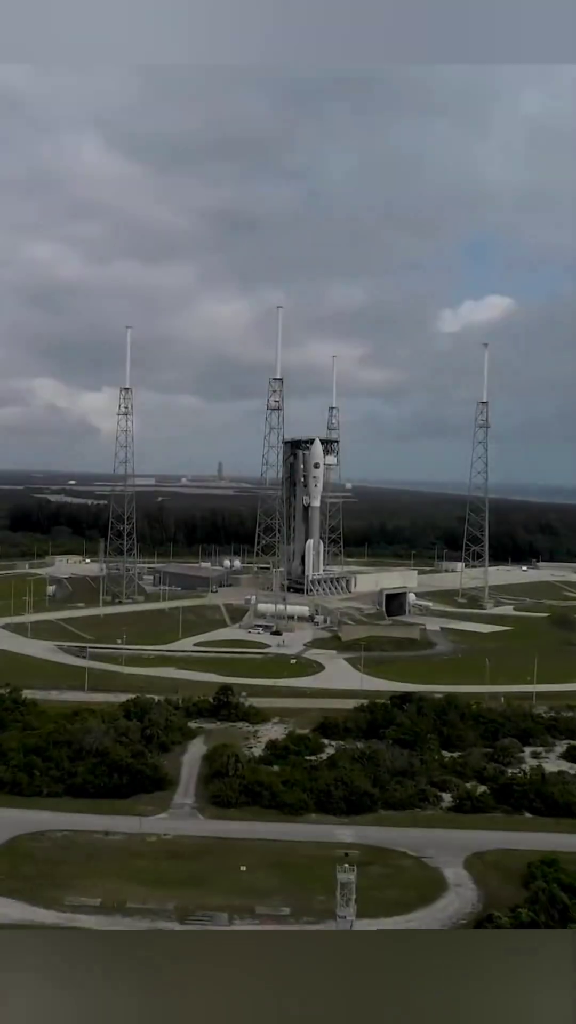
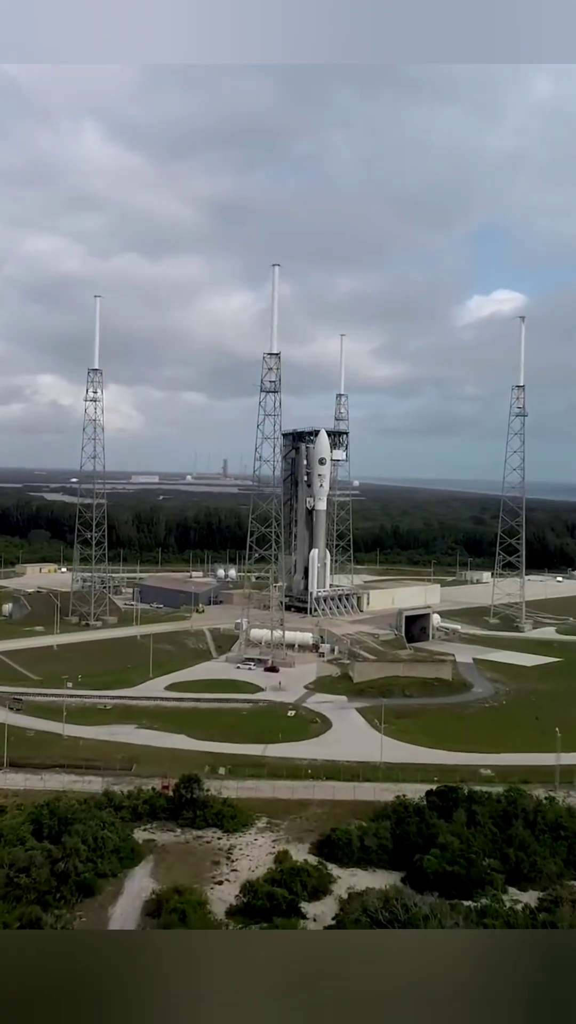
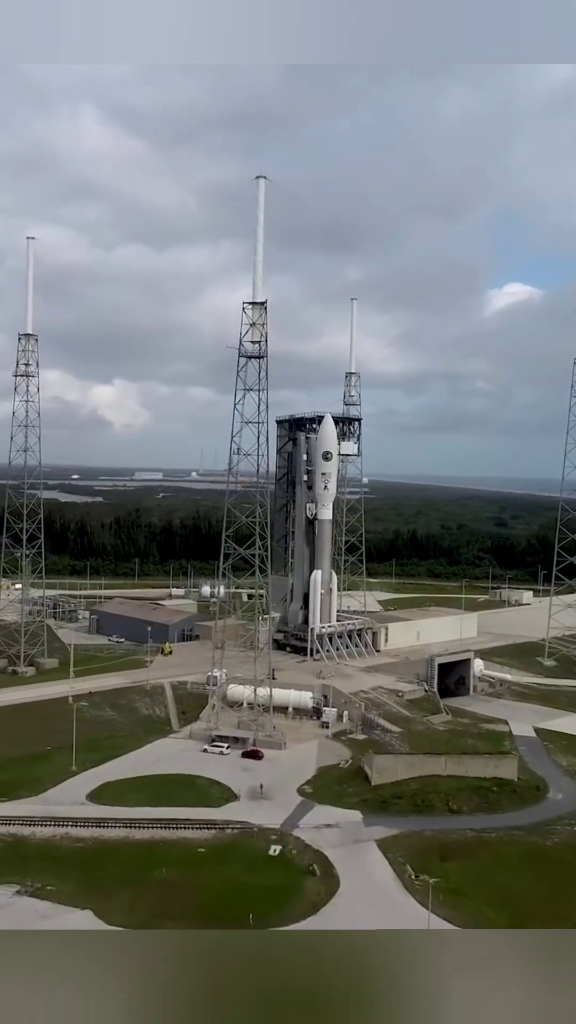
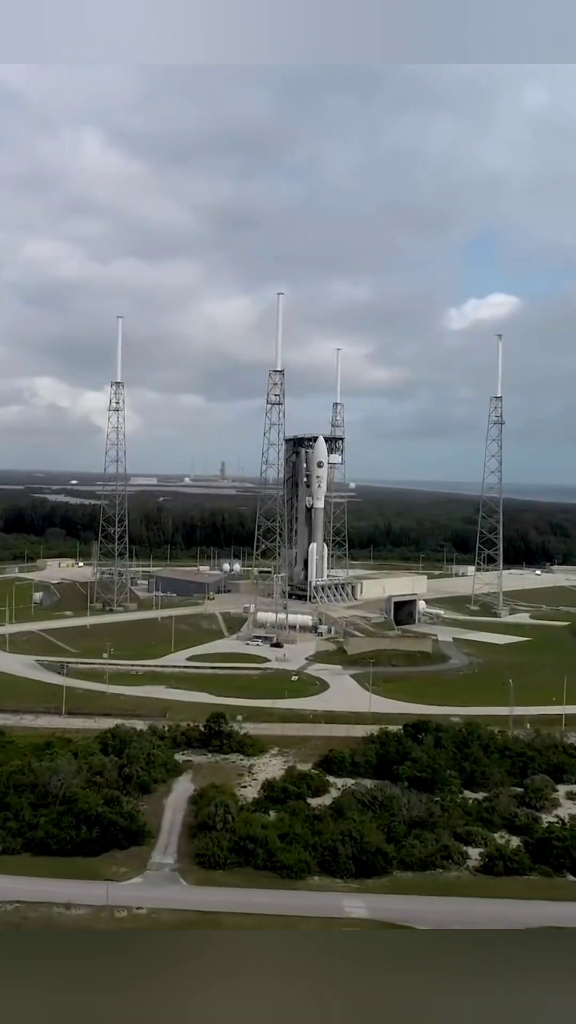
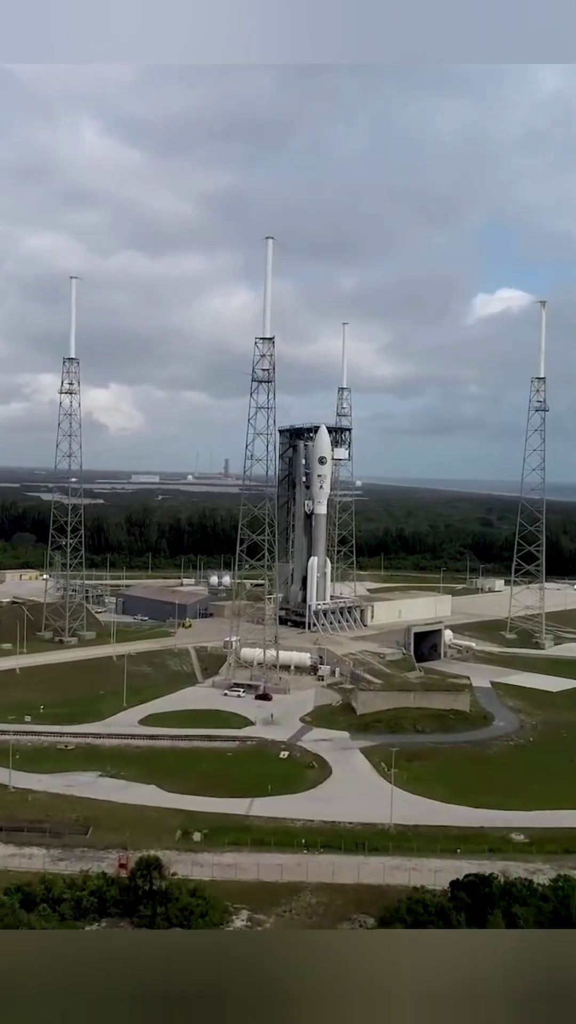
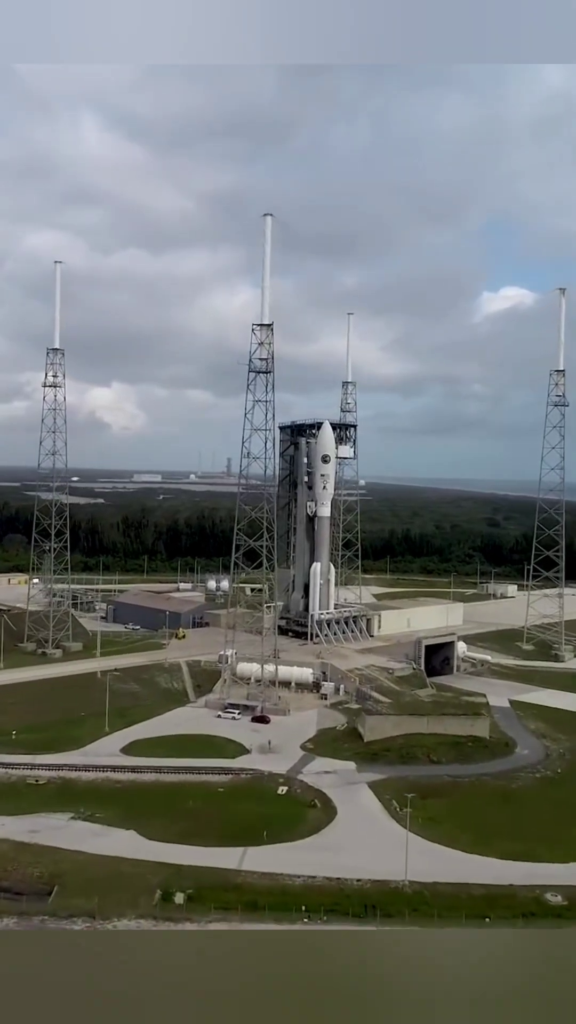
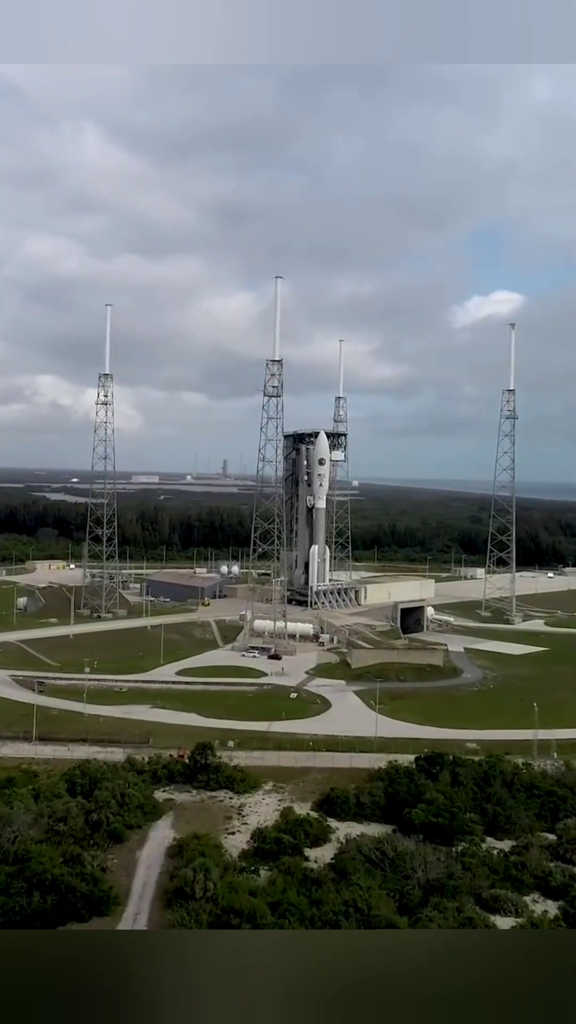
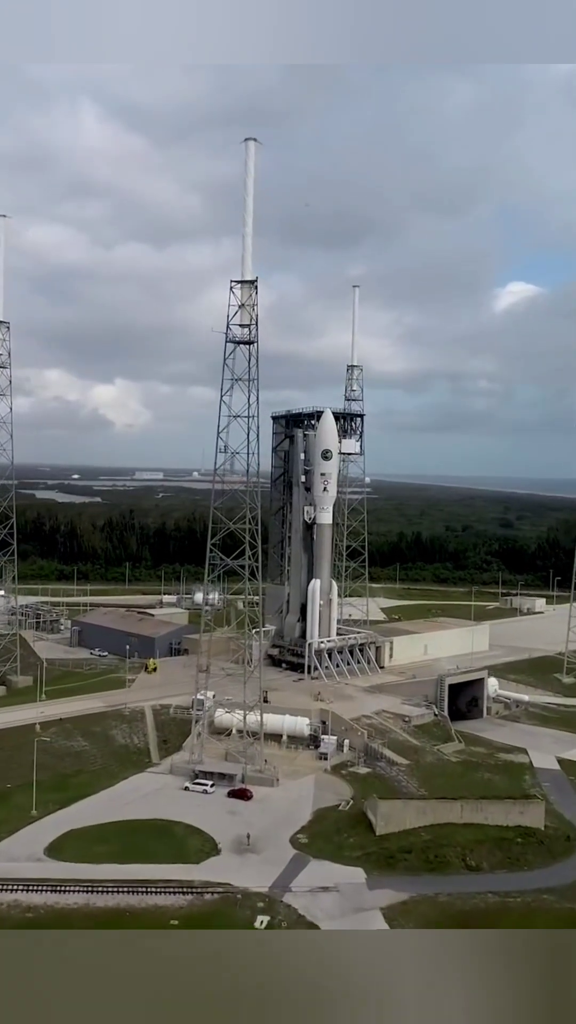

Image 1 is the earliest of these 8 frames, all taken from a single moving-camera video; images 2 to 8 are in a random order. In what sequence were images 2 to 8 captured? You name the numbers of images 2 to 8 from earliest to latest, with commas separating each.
4, 7, 2, 5, 6, 3, 8
